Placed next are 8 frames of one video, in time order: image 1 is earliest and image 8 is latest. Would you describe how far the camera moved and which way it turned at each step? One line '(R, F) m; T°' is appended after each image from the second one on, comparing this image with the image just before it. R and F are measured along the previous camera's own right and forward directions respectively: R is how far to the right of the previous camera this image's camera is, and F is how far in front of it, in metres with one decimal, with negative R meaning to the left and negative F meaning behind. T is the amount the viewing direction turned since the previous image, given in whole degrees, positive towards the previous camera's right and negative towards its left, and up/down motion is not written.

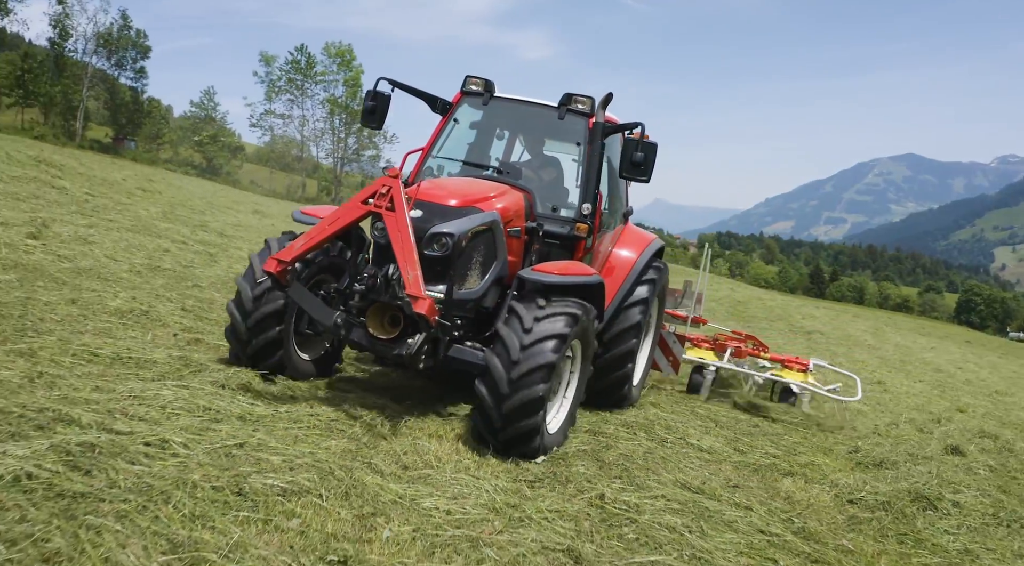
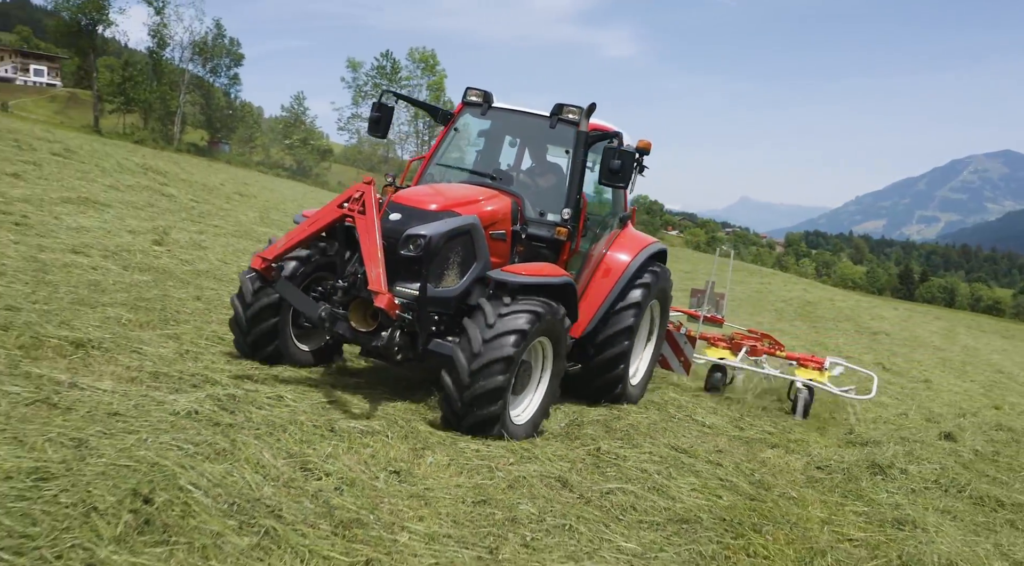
(+0.3, -0.7) m; -6°
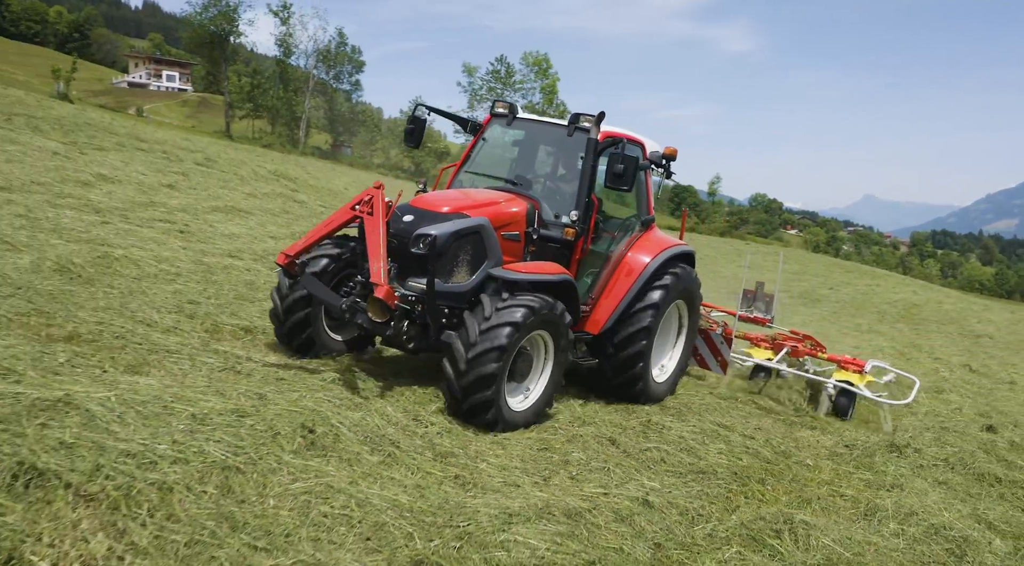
(+0.2, -0.7) m; -9°
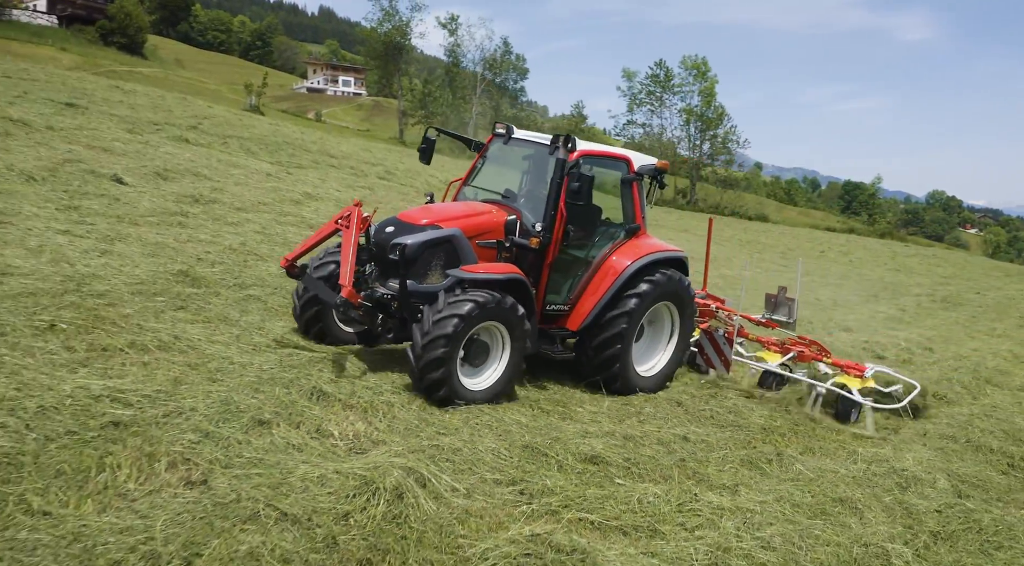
(+0.4, -1.4) m; -13°
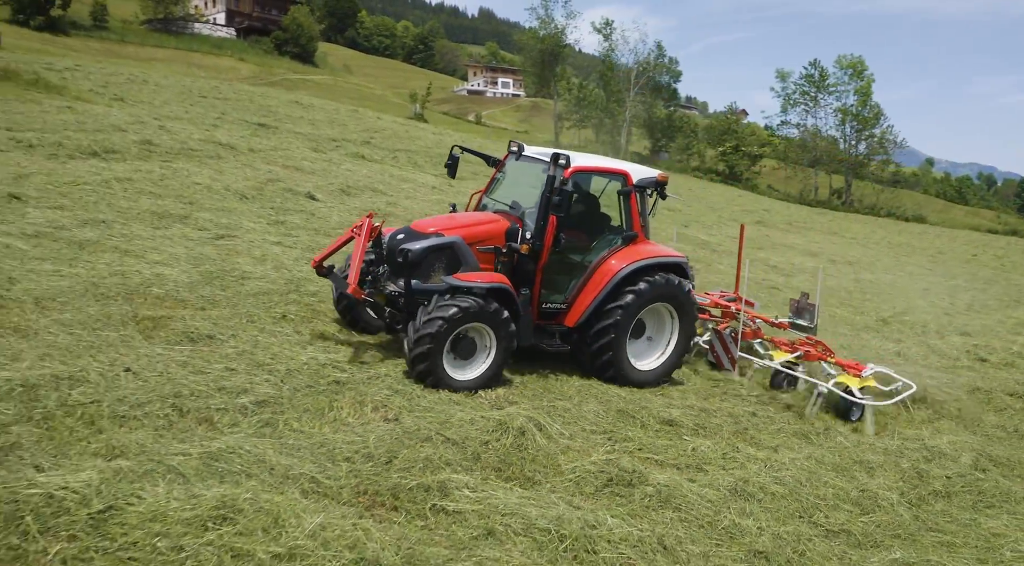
(+0.4, -1.2) m; -12°
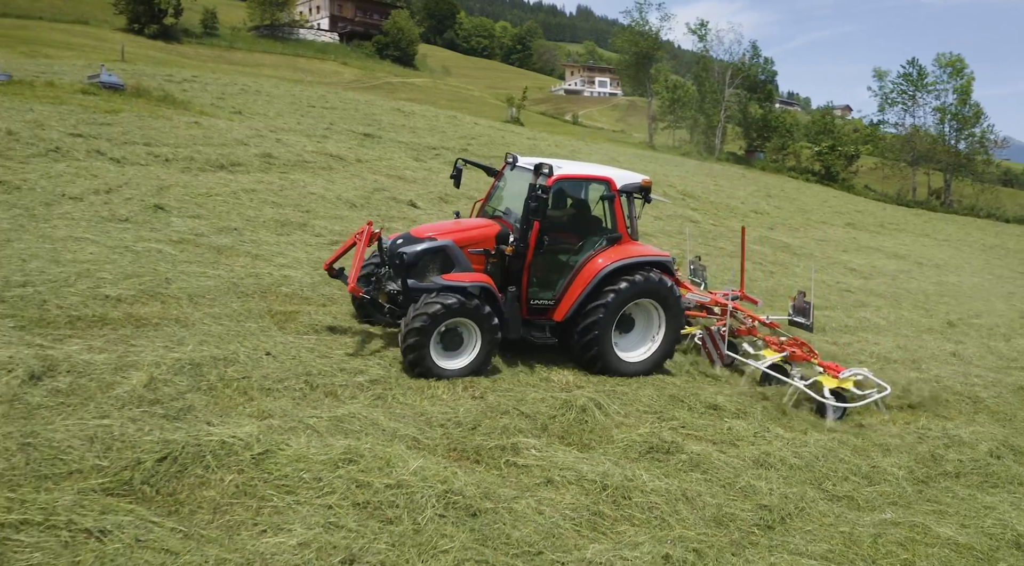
(+0.2, -0.8) m; -8°
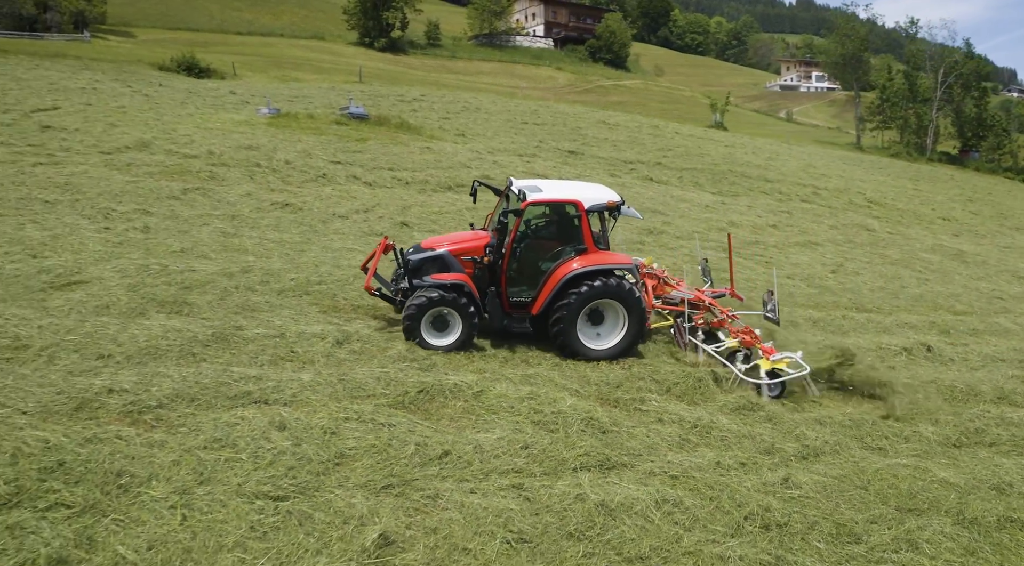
(+0.7, -2.0) m; -16°
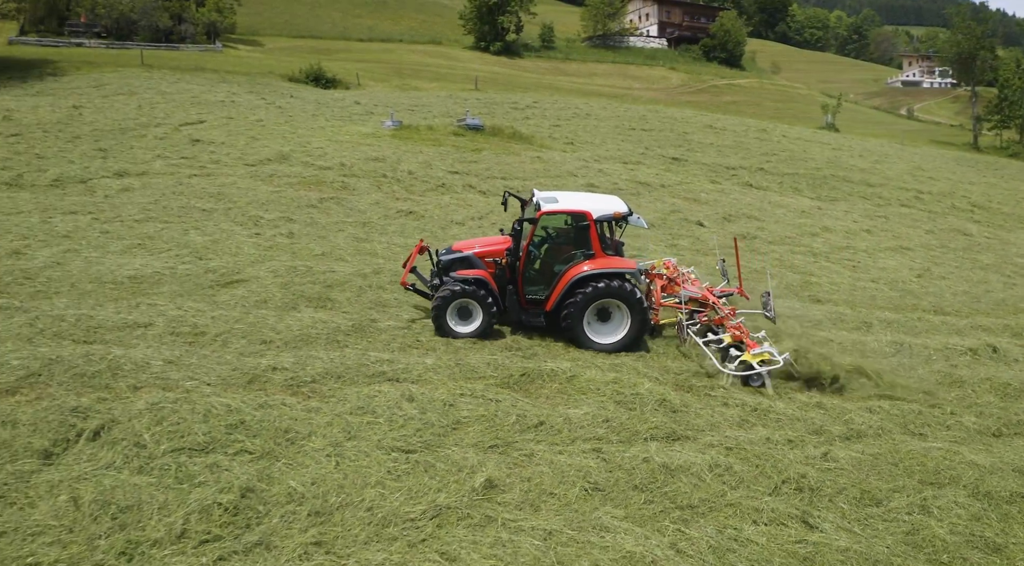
(+0.3, -1.2) m; -9°
